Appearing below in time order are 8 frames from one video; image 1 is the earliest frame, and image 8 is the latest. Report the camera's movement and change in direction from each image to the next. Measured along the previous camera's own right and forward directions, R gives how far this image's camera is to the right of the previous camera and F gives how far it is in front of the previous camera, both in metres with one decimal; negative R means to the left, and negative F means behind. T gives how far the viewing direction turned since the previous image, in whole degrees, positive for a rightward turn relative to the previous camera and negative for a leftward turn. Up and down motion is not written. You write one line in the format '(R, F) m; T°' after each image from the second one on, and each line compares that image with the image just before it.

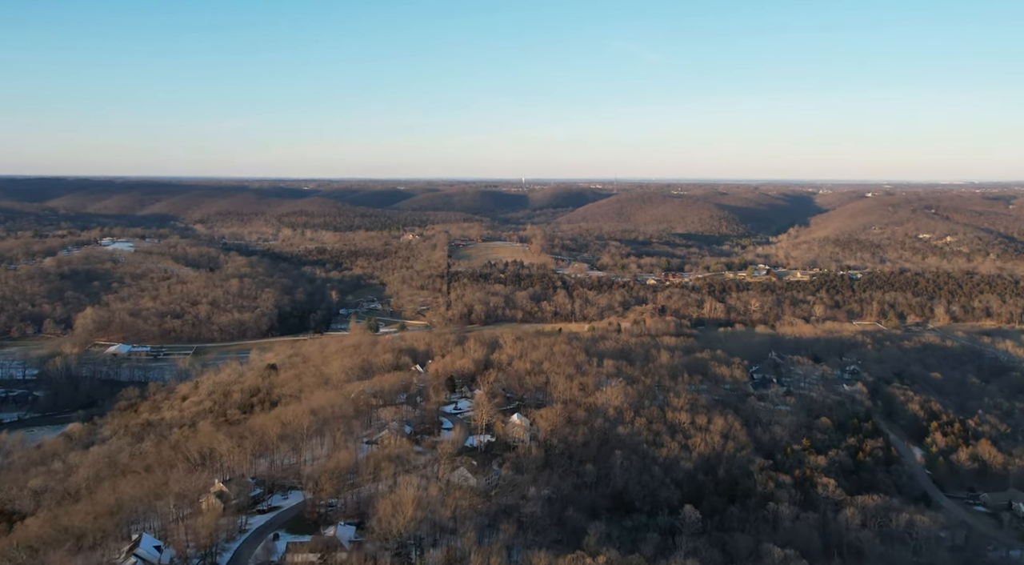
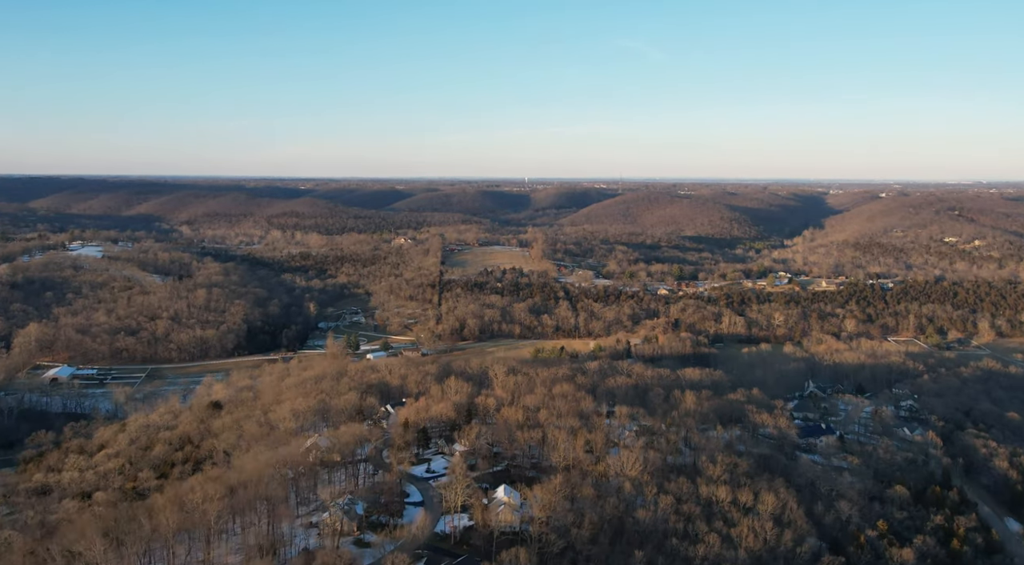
(+0.4, +5.9) m; 0°
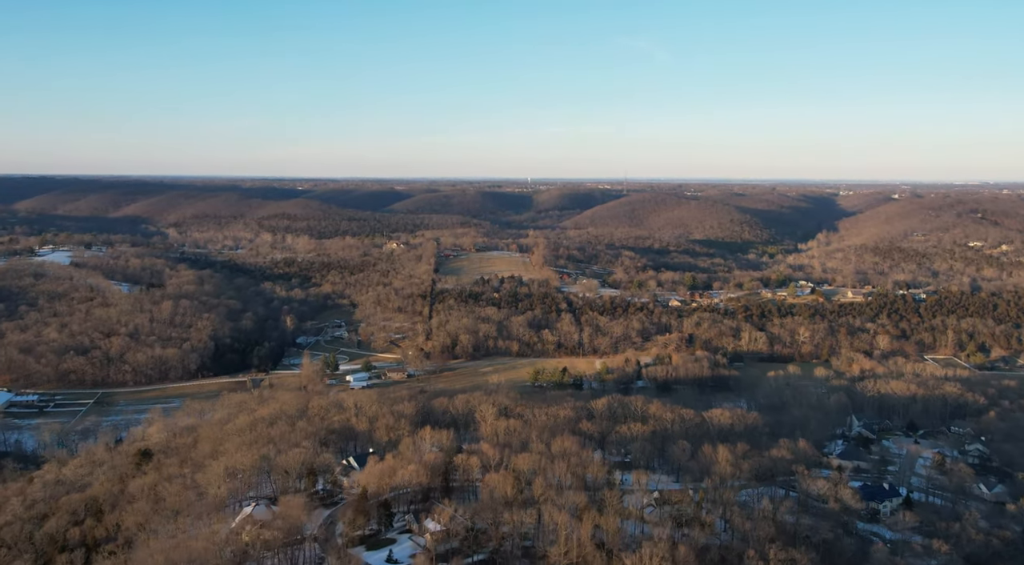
(+0.3, +5.1) m; 0°
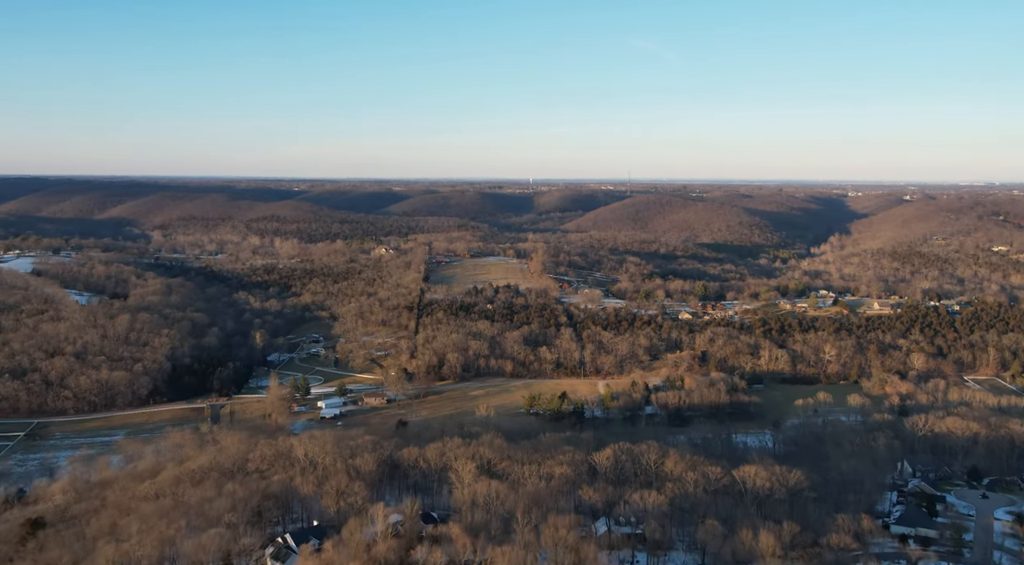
(+0.5, +4.9) m; 0°
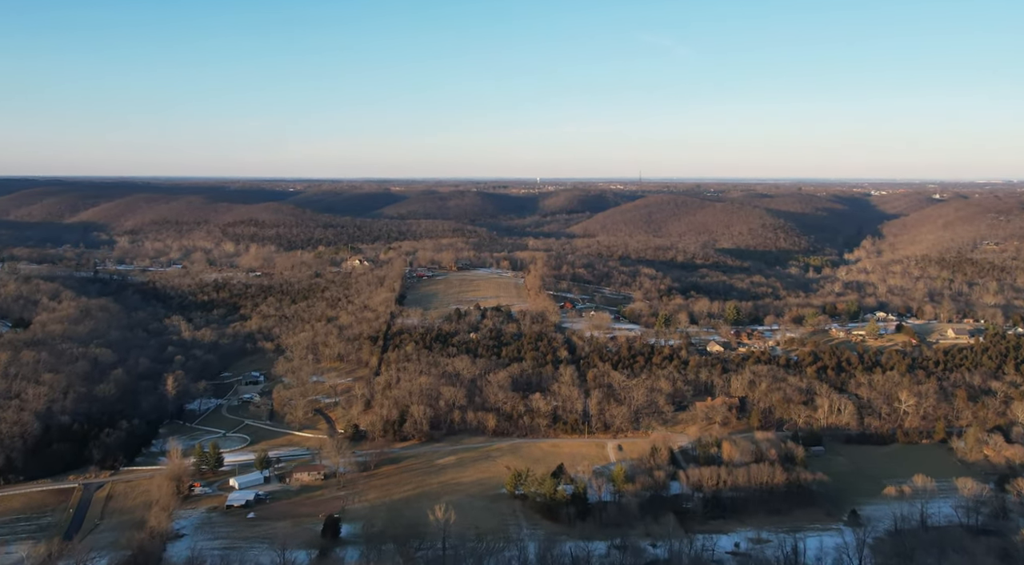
(+1.1, +9.9) m; -1°
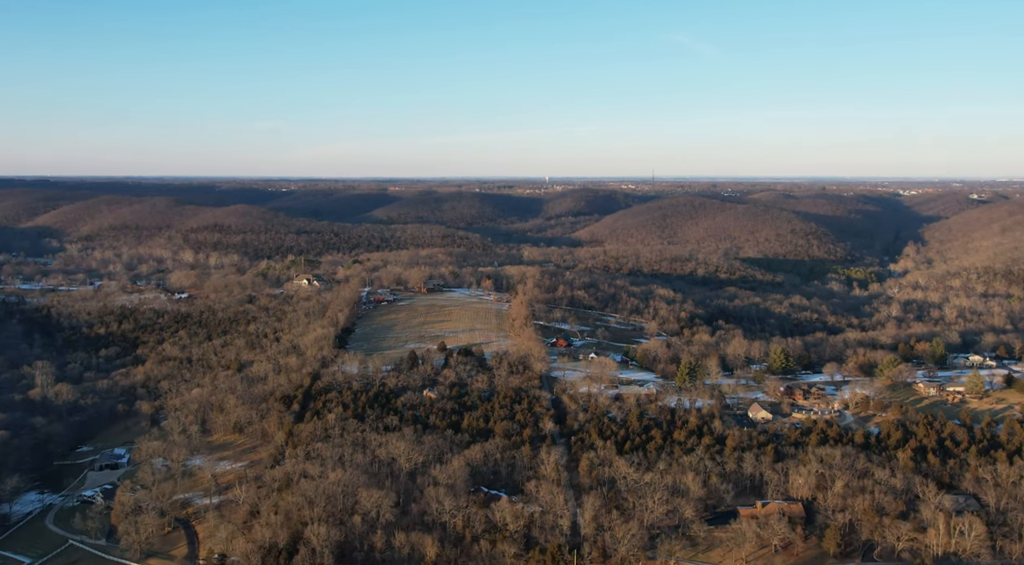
(+1.6, +11.5) m; -1°
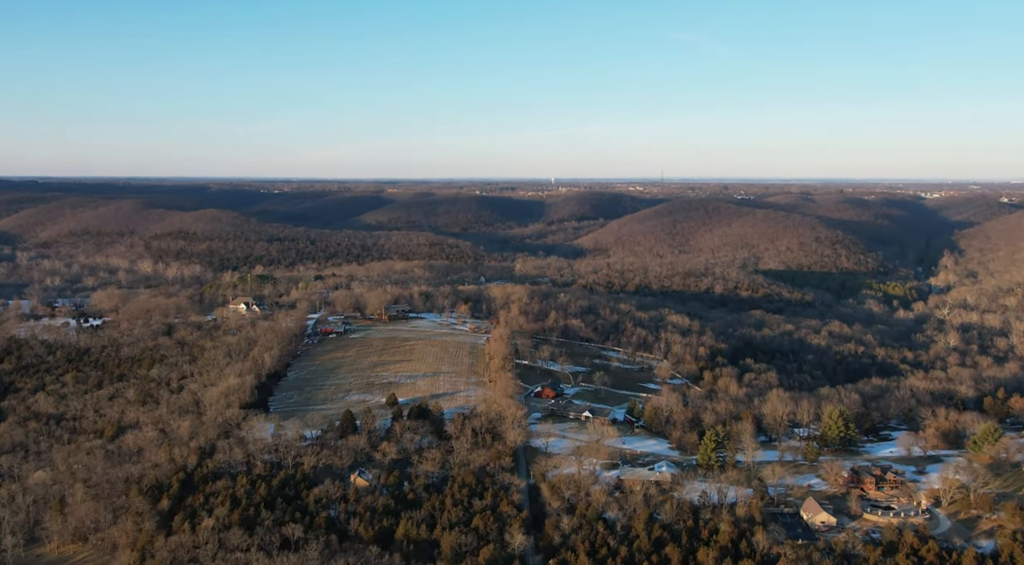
(+1.3, +8.6) m; -1°
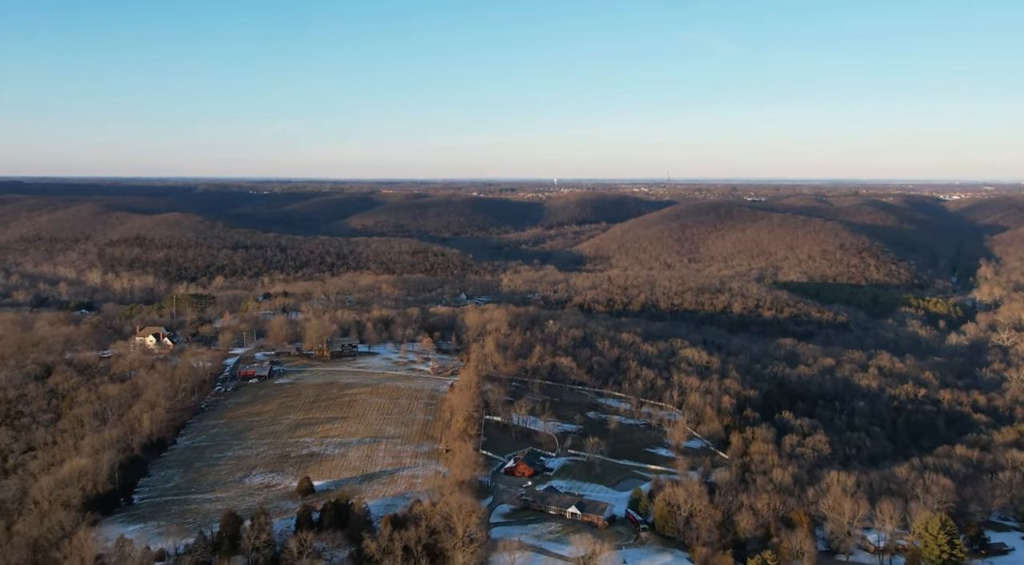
(+1.1, +8.0) m; 0°
